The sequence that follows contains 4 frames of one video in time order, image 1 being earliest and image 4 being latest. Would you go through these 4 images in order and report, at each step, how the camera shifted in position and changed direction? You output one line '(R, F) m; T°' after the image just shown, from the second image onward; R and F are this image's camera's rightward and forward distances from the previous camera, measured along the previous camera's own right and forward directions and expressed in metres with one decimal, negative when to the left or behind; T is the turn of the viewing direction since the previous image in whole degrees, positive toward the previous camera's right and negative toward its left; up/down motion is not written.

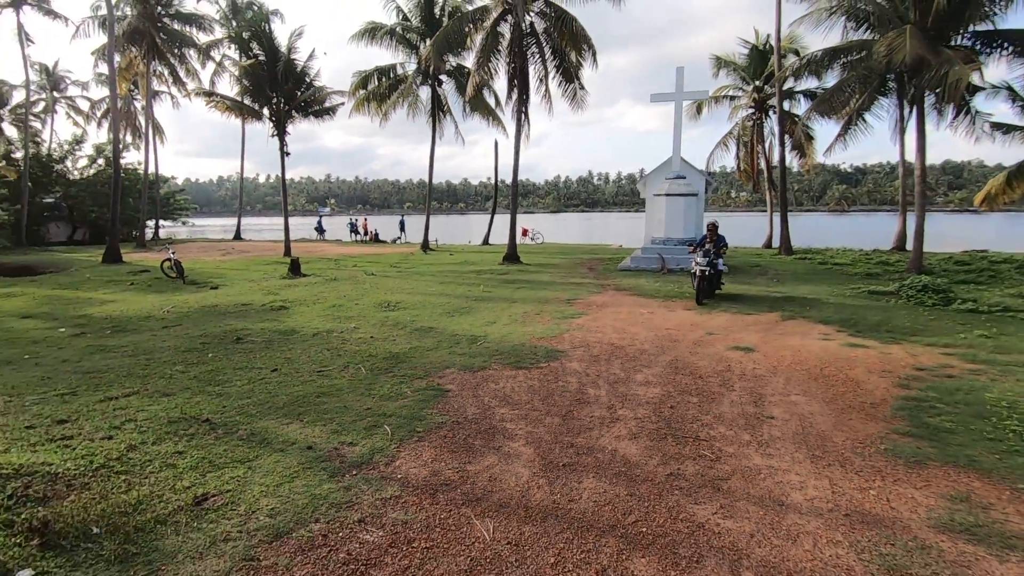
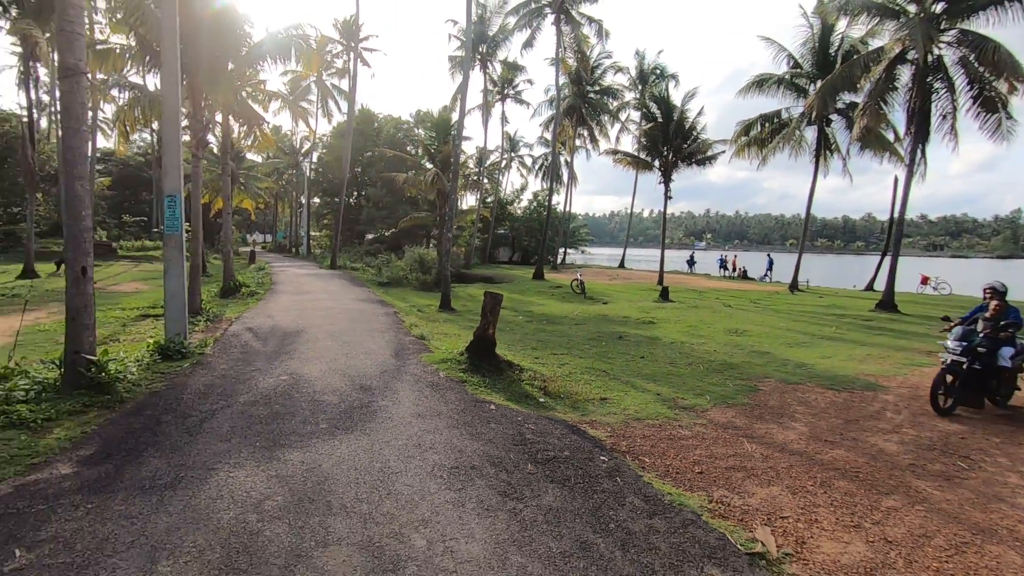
(+1.1, -2.7) m; -38°
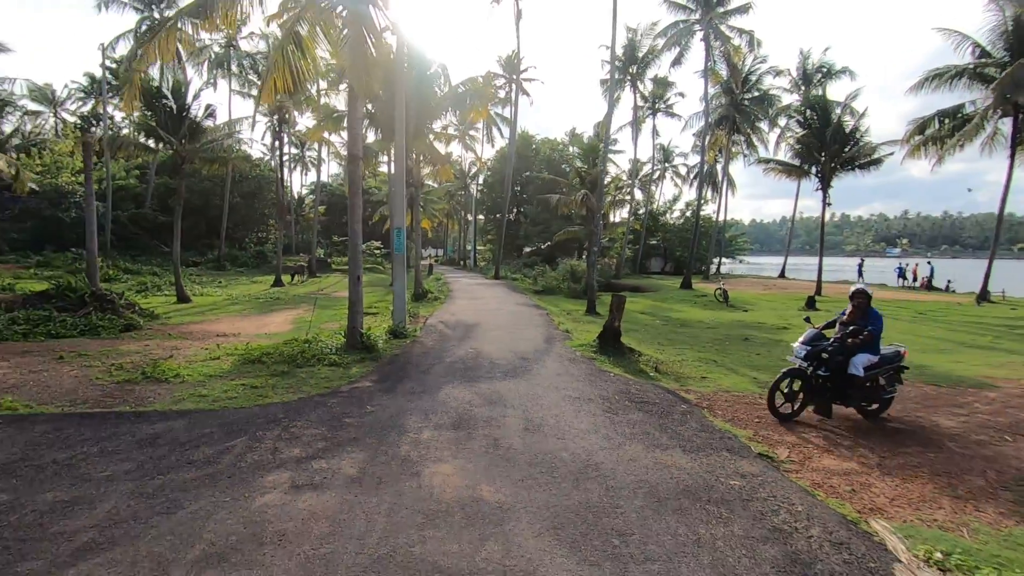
(+0.6, -2.4) m; -16°
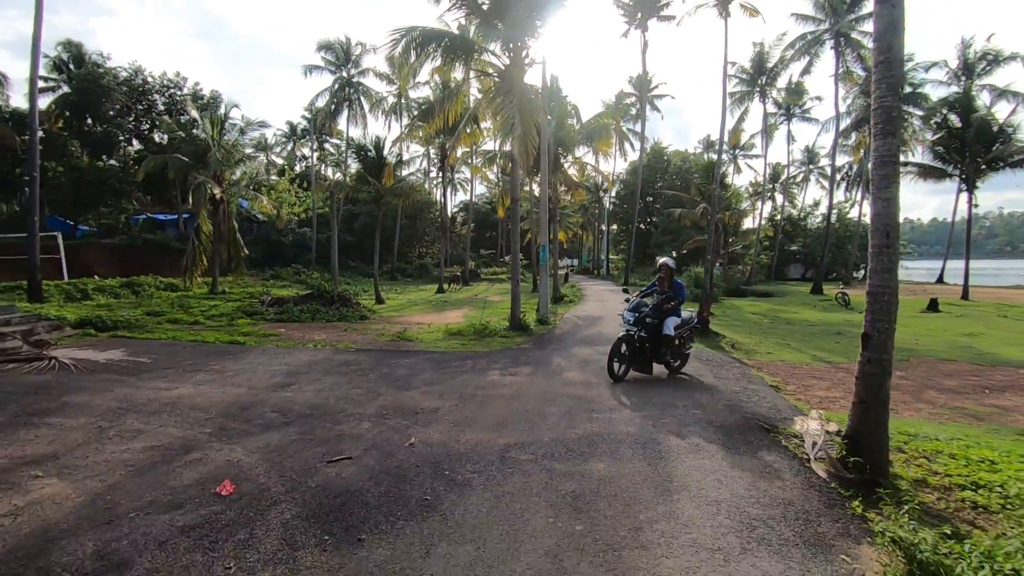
(+0.6, -3.8) m; -14°
